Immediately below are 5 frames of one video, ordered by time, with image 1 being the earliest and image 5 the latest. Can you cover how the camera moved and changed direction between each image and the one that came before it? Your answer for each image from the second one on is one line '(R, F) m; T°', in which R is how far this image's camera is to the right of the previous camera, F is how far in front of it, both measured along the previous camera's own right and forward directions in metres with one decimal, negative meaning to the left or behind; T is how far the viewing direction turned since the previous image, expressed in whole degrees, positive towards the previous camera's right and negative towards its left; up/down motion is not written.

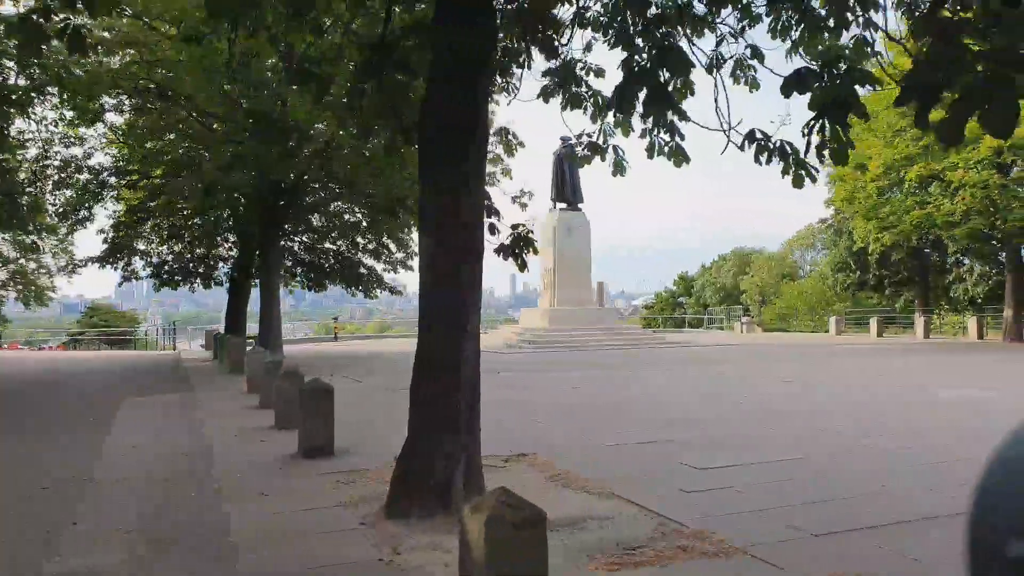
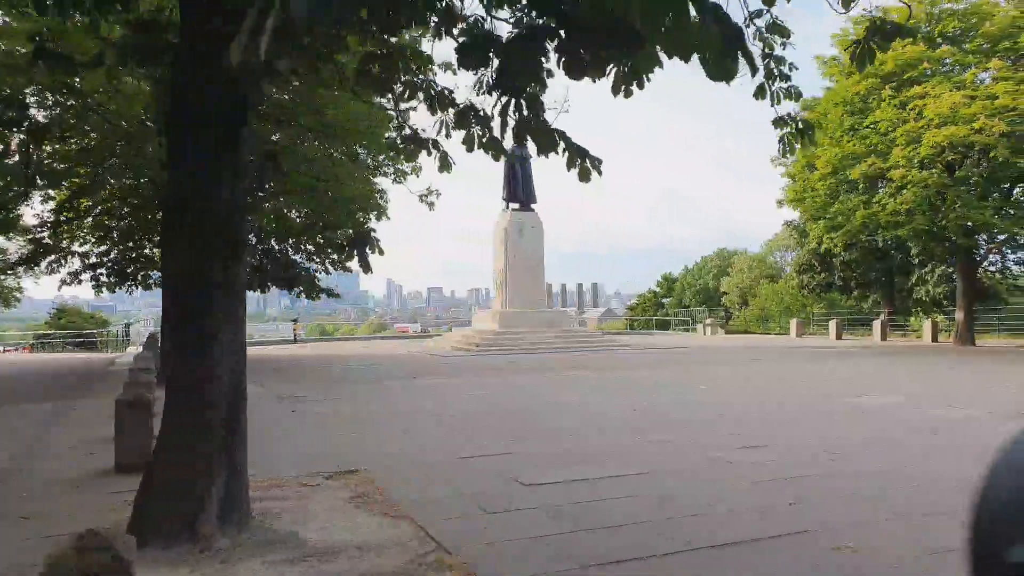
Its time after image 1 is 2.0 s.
(+1.5, +0.5) m; +1°
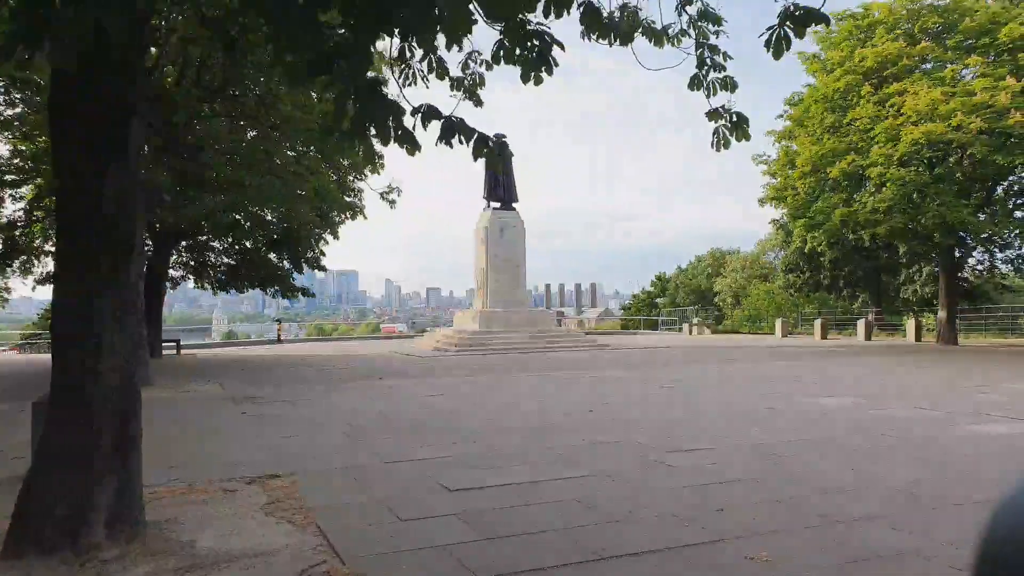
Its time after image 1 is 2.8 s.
(+0.6, +0.2) m; 0°
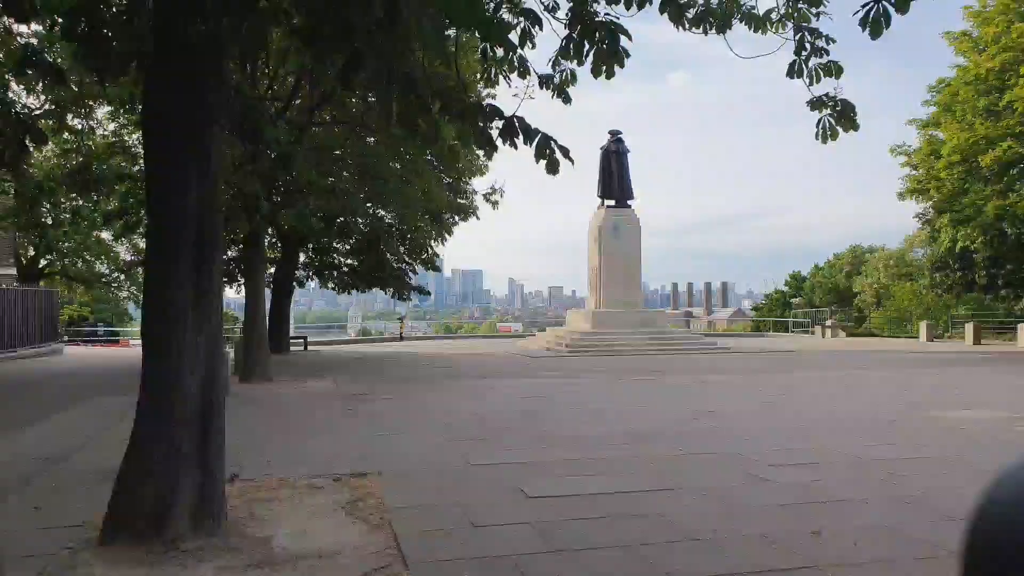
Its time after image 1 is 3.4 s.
(+0.3, +0.2) m; -10°
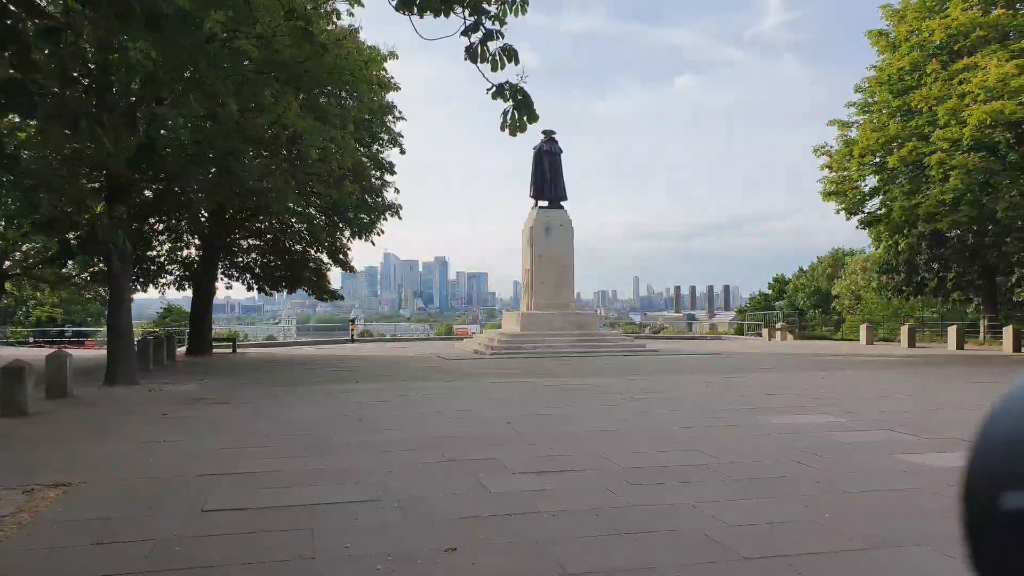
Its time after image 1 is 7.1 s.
(+2.4, +0.4) m; 0°
